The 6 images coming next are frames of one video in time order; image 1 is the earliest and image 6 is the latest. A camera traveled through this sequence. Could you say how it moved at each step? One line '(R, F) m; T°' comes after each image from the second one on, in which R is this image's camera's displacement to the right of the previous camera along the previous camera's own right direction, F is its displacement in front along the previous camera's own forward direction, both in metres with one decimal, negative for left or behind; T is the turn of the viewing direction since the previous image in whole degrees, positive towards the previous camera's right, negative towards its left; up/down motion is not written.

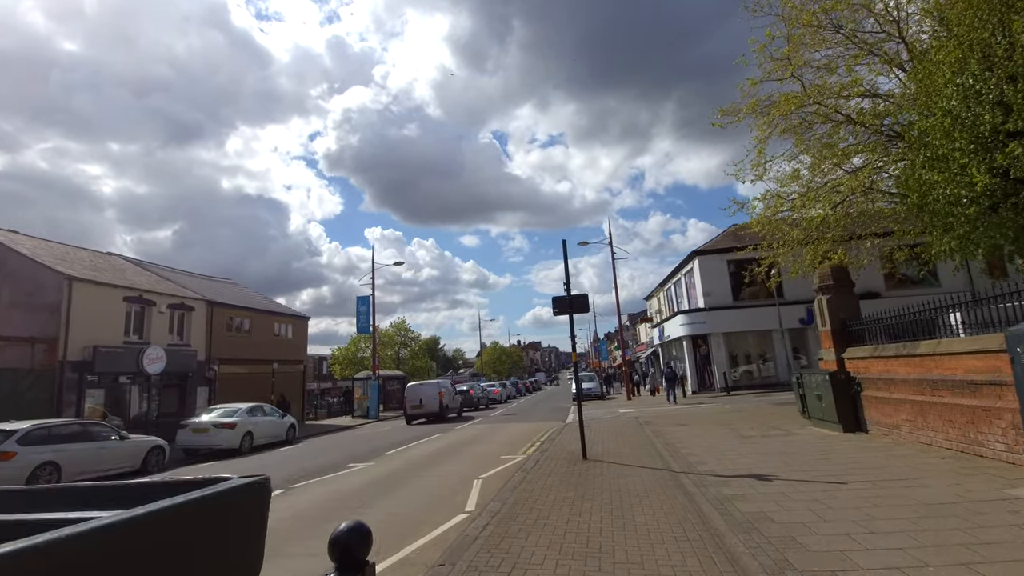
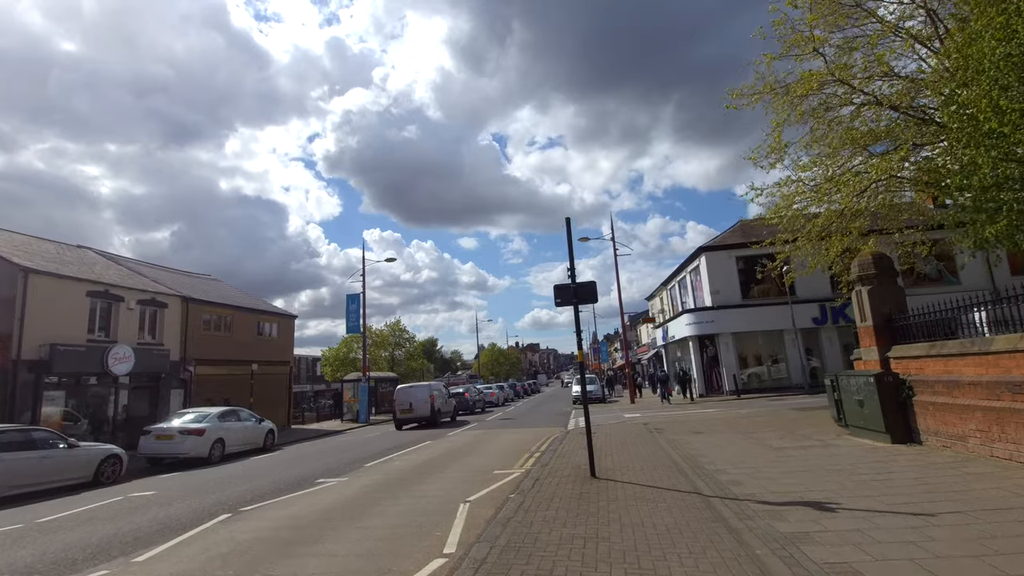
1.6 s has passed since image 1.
(+0.1, +1.4) m; 0°
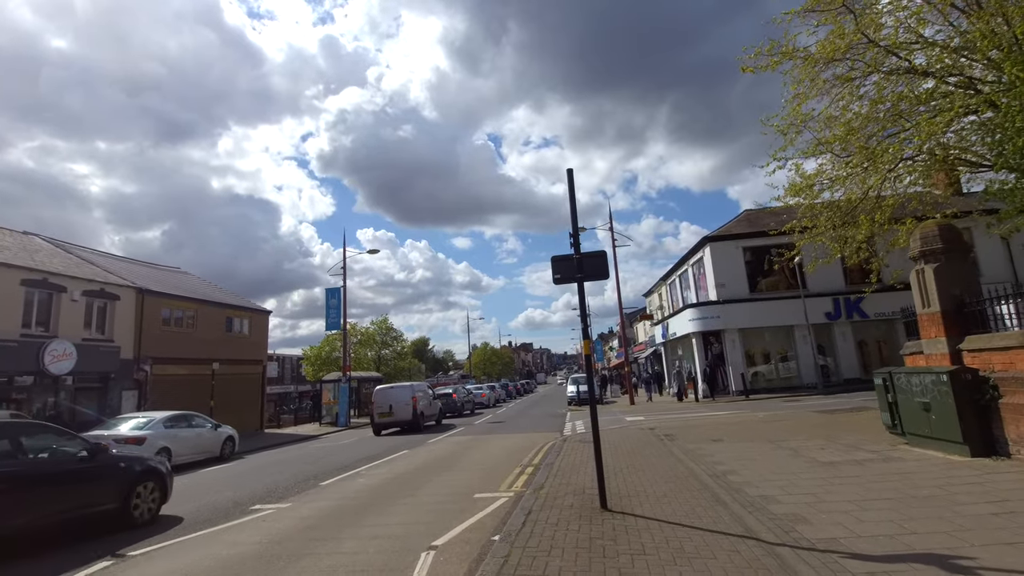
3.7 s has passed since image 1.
(+0.1, +1.9) m; +1°
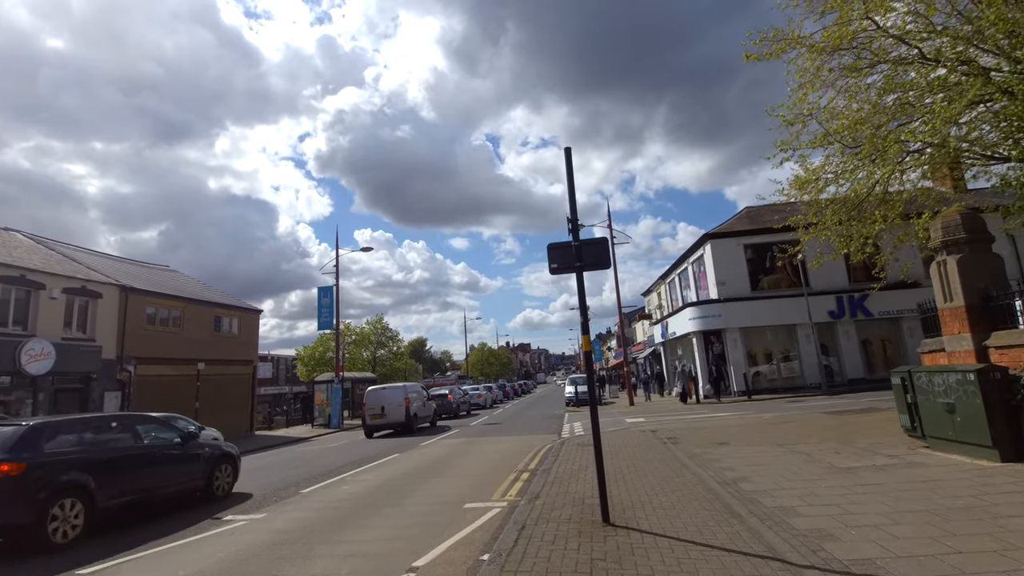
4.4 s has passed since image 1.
(+0.1, +0.6) m; 0°
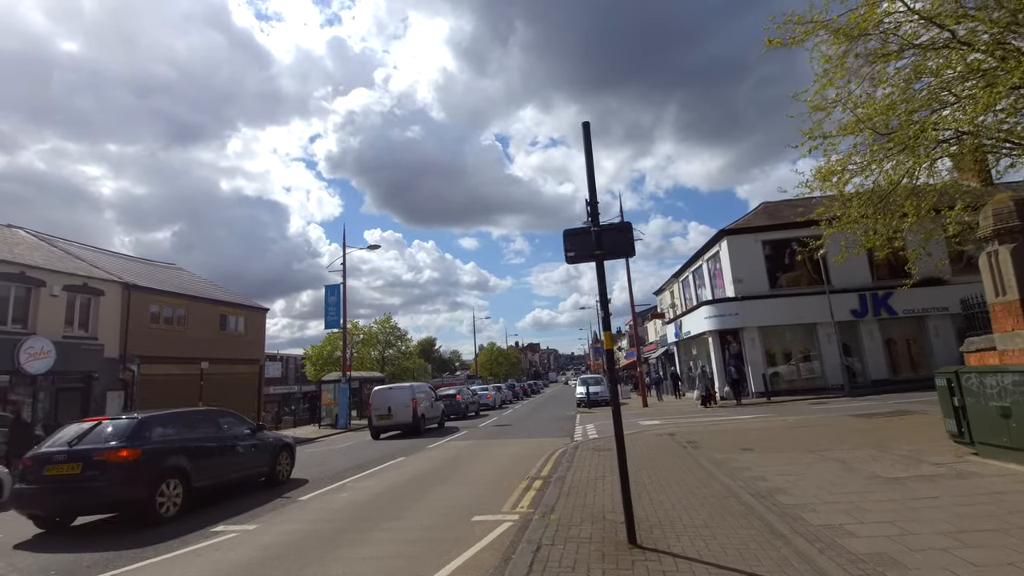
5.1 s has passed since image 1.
(0.0, +0.6) m; -1°
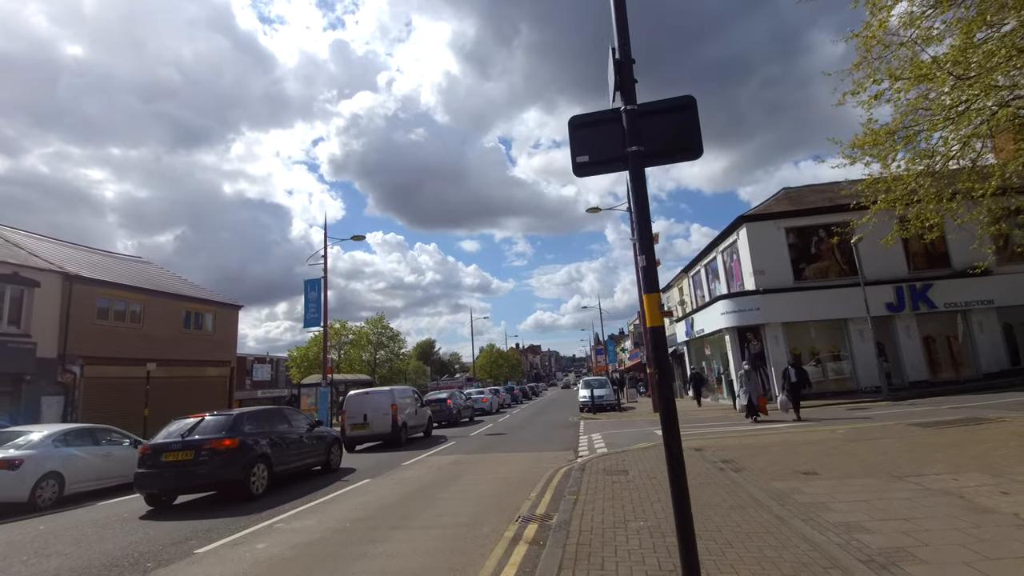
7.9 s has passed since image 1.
(+0.2, +2.2) m; 0°
